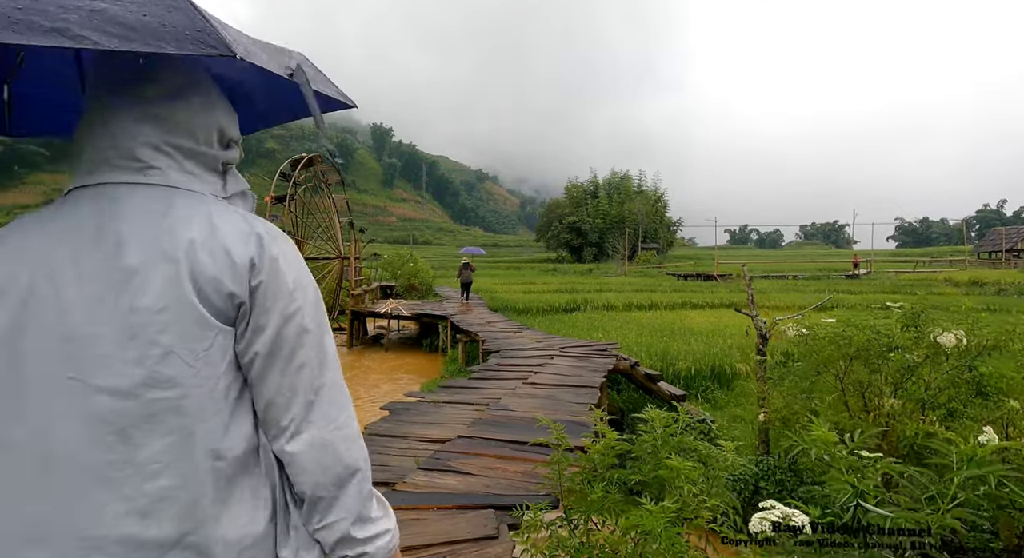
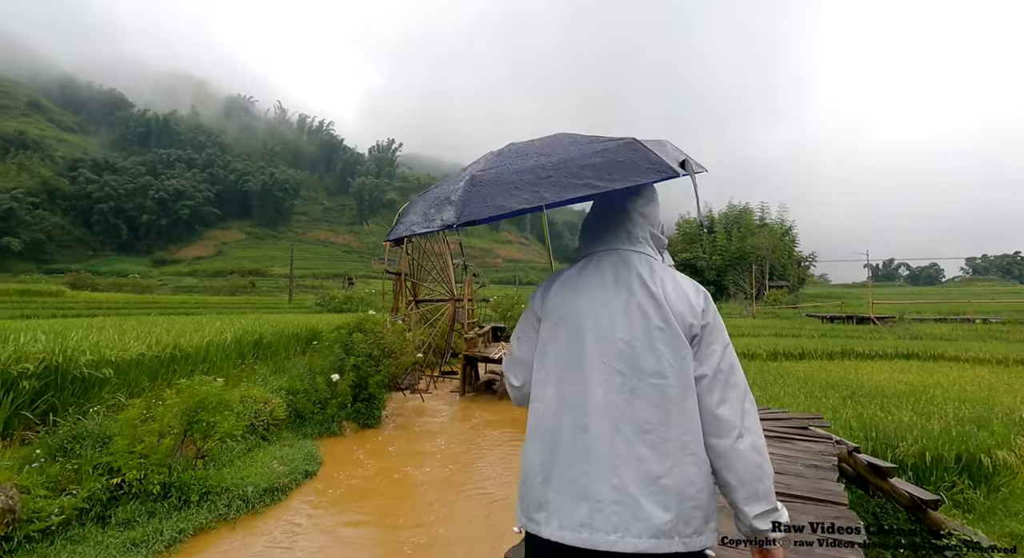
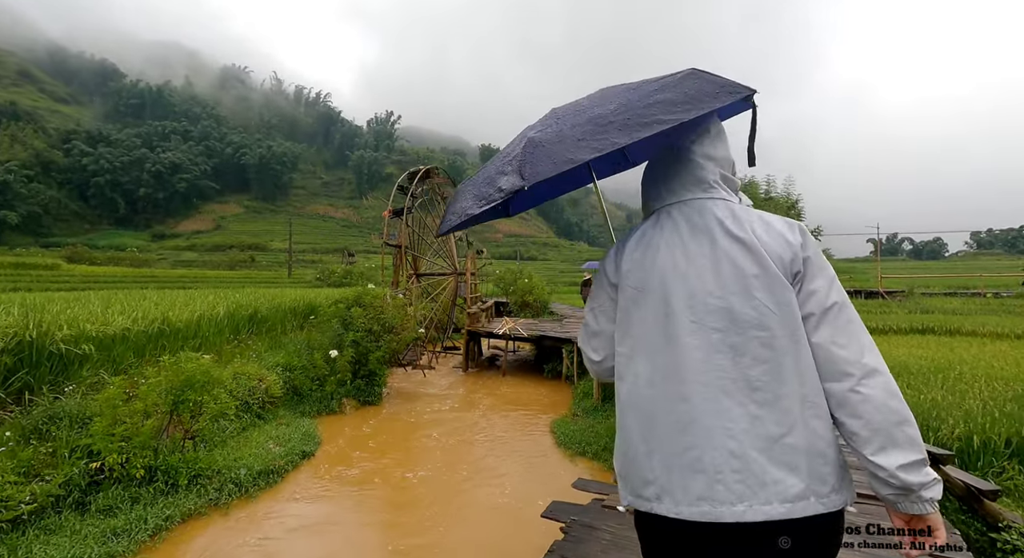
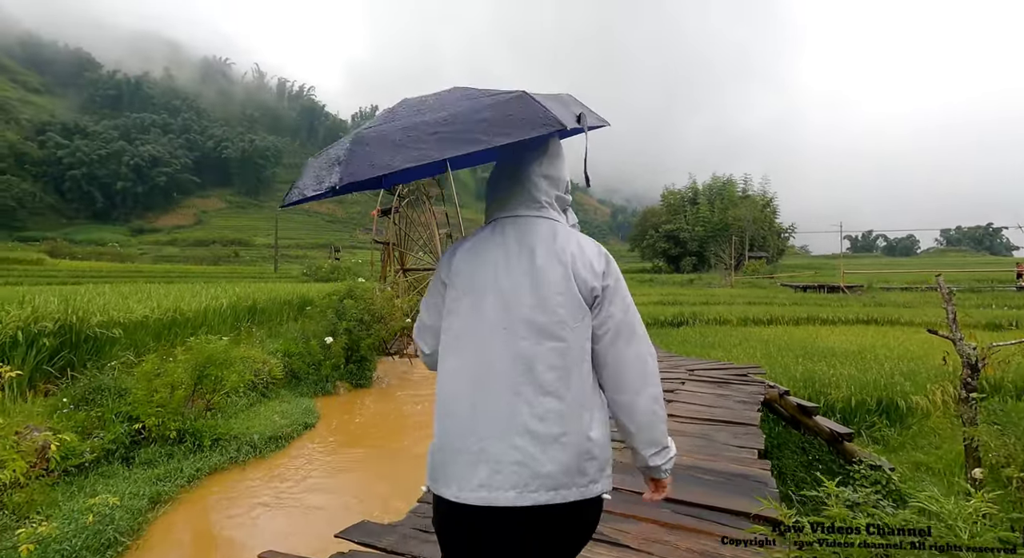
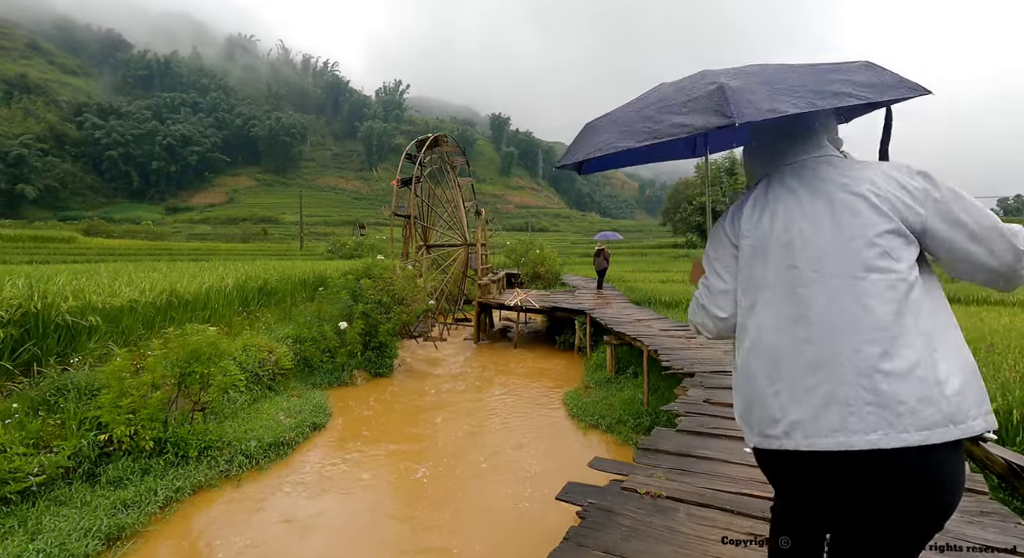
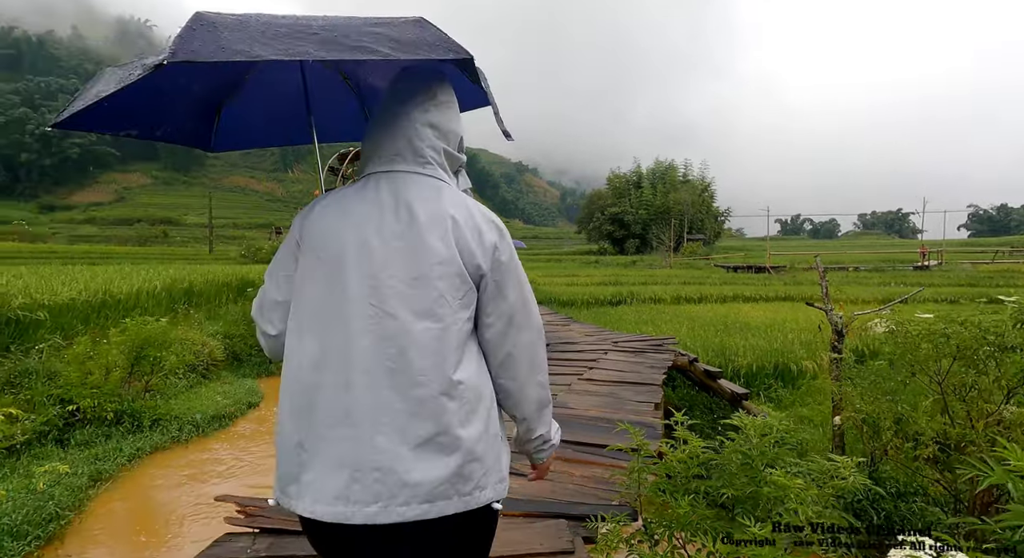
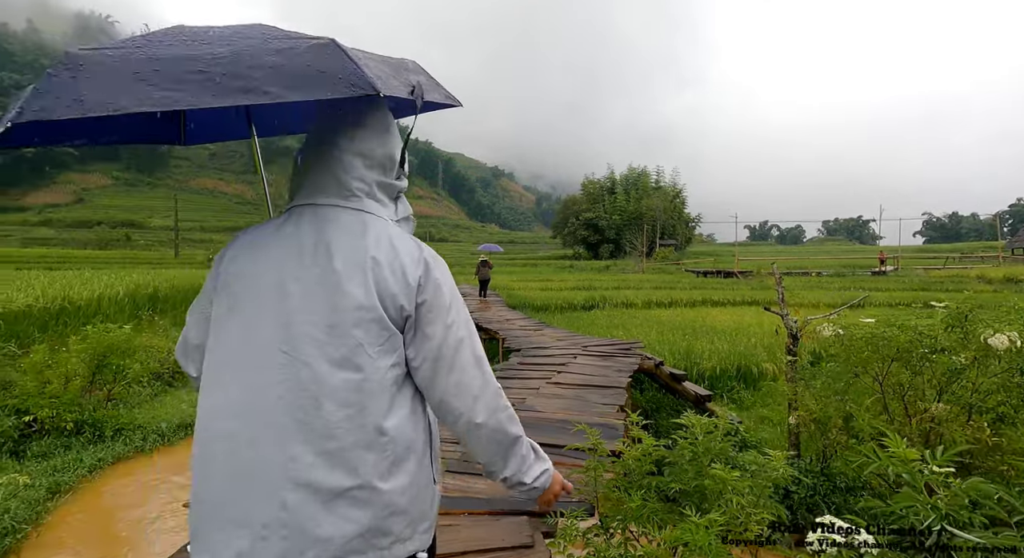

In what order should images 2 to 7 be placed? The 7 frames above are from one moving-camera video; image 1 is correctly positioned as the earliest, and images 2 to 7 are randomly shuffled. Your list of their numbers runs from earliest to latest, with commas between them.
7, 6, 4, 2, 3, 5
